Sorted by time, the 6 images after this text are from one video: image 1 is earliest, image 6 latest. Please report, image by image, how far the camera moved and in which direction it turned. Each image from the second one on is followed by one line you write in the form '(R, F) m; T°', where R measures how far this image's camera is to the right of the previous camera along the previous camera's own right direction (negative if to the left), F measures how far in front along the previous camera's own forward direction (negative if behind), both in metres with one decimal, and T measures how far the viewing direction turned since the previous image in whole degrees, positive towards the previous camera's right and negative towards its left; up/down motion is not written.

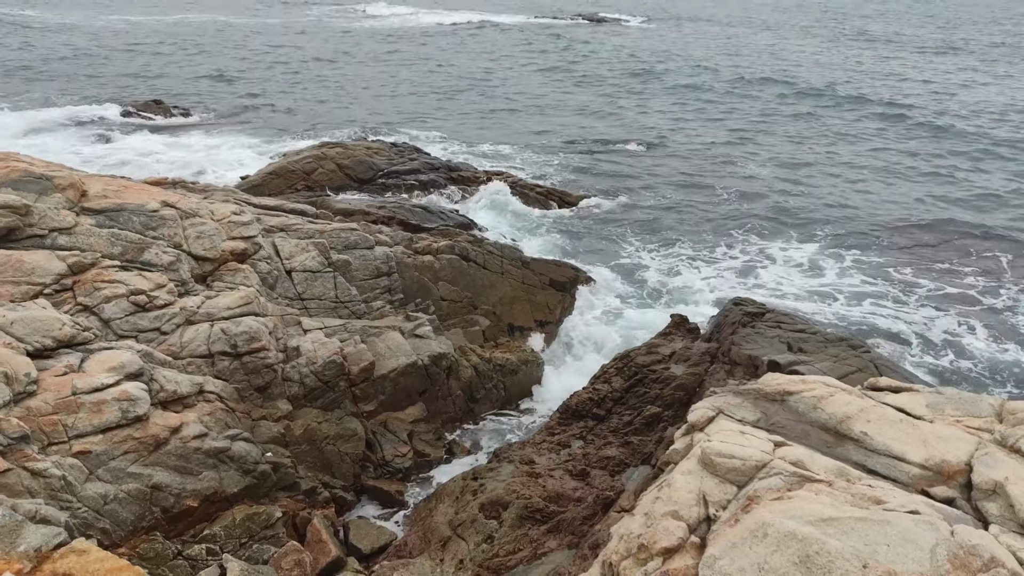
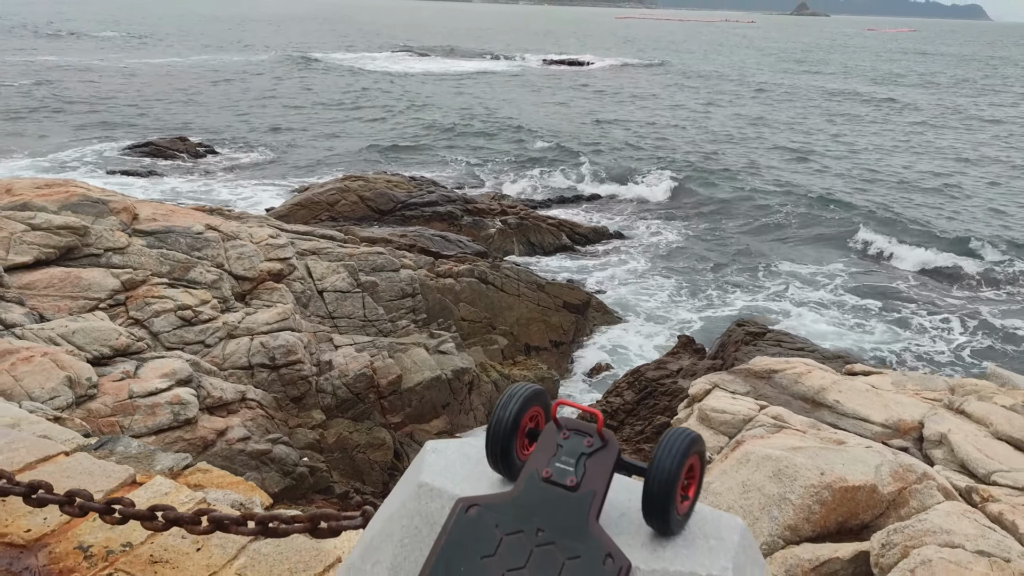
(-0.2, -1.0) m; -1°
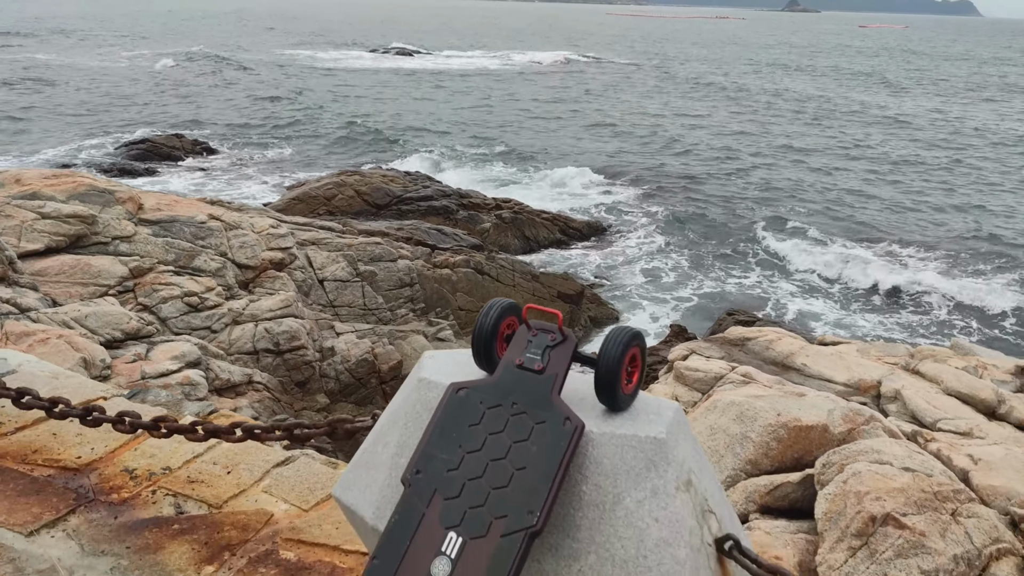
(0.0, -0.5) m; 0°
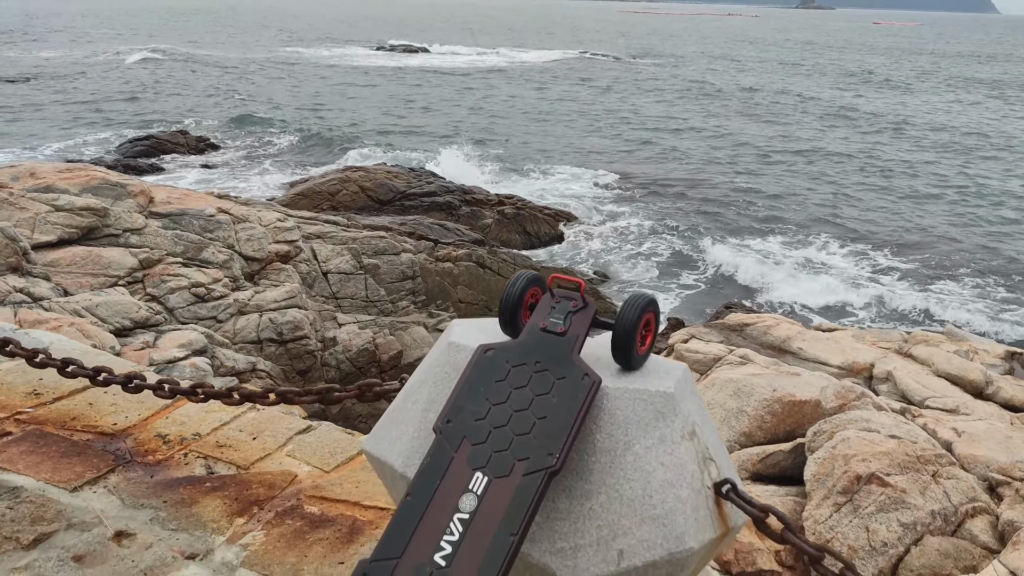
(0.0, -0.2) m; 0°
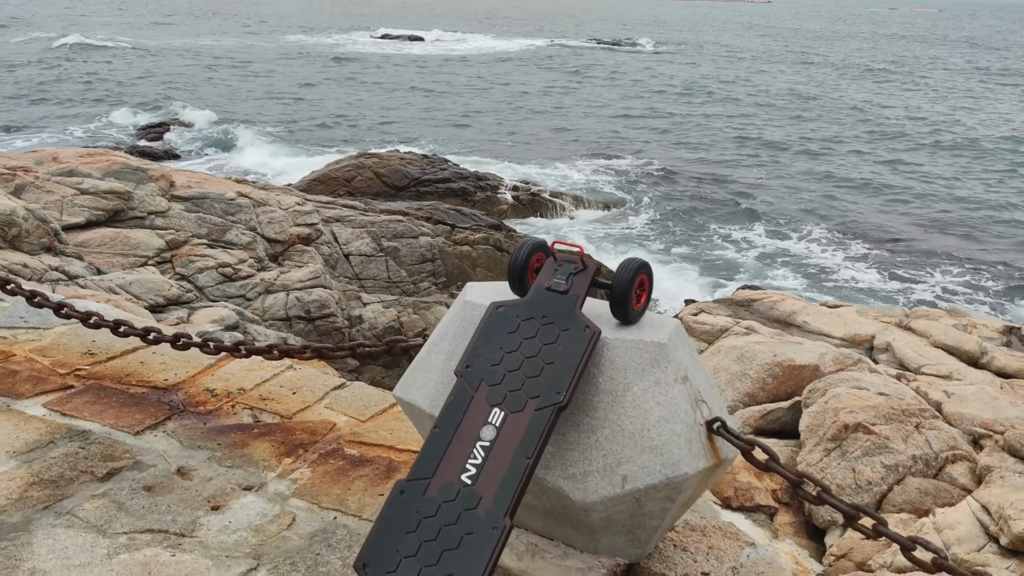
(-0.1, -0.3) m; -1°
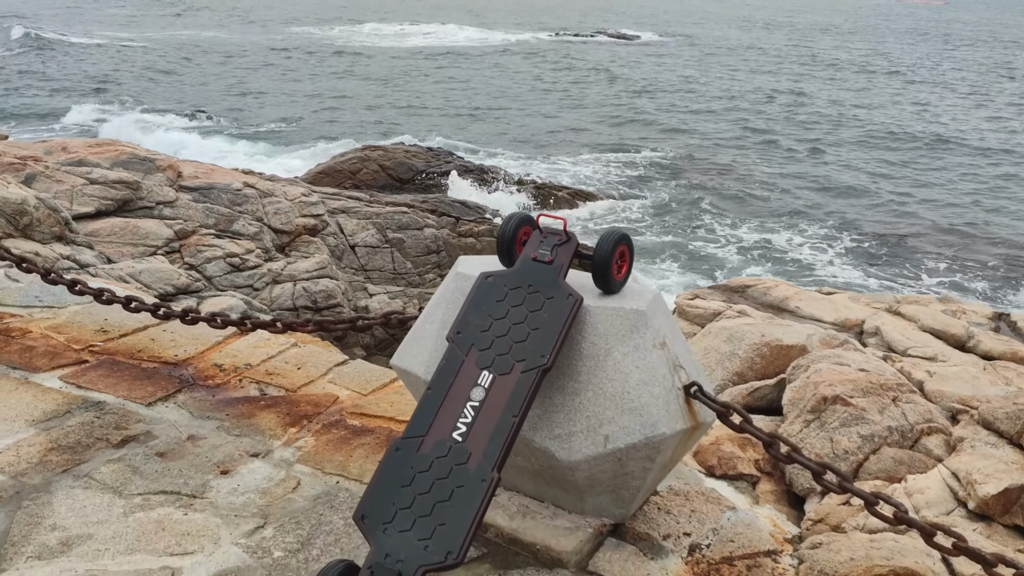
(+0.1, -0.2) m; 0°
